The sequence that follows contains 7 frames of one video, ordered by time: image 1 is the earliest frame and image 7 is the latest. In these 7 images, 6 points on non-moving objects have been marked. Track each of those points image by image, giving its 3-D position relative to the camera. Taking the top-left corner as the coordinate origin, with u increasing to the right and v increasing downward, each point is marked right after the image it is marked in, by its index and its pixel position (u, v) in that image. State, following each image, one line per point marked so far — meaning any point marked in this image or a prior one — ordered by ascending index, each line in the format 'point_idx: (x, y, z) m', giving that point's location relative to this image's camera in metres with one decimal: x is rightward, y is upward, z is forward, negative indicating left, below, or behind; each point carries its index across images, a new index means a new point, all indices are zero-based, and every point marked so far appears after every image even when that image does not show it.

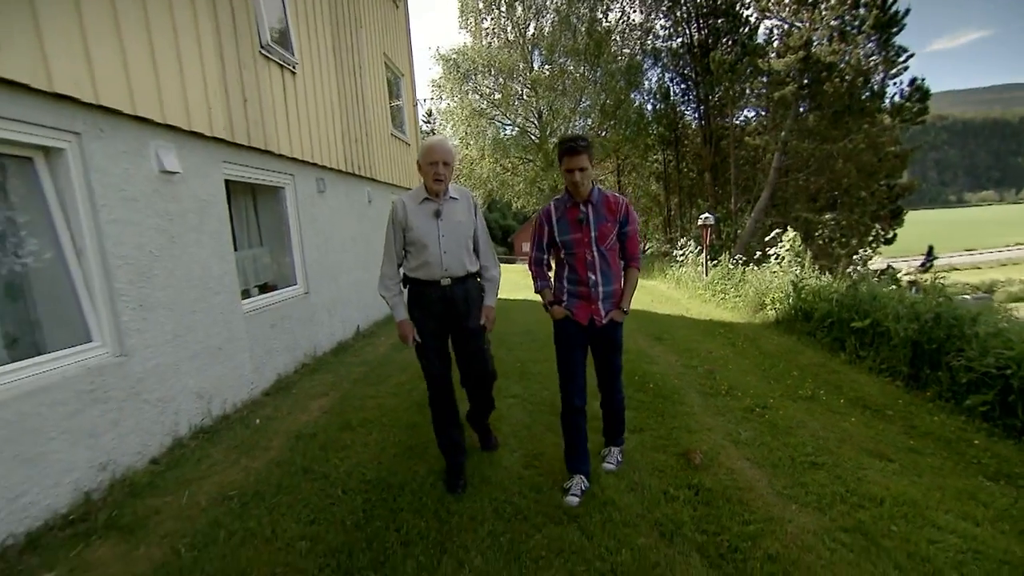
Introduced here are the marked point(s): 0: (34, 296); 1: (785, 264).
0: (-2.5, 0.0, +2.6) m
1: (+3.8, +0.3, +7.1) m
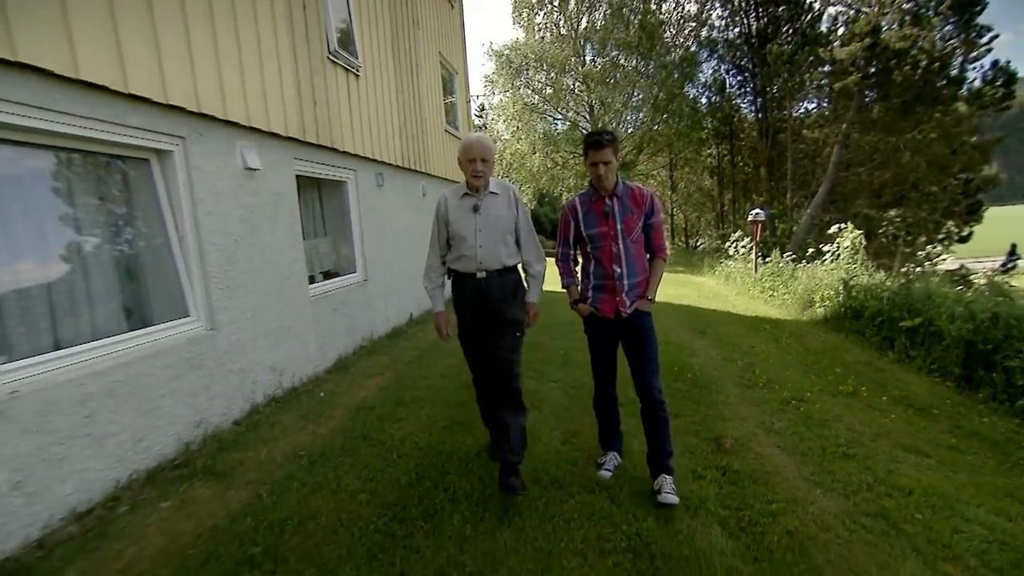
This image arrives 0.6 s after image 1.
0: (-2.3, +0.1, +3.0) m
1: (+4.5, +0.4, +6.9) m
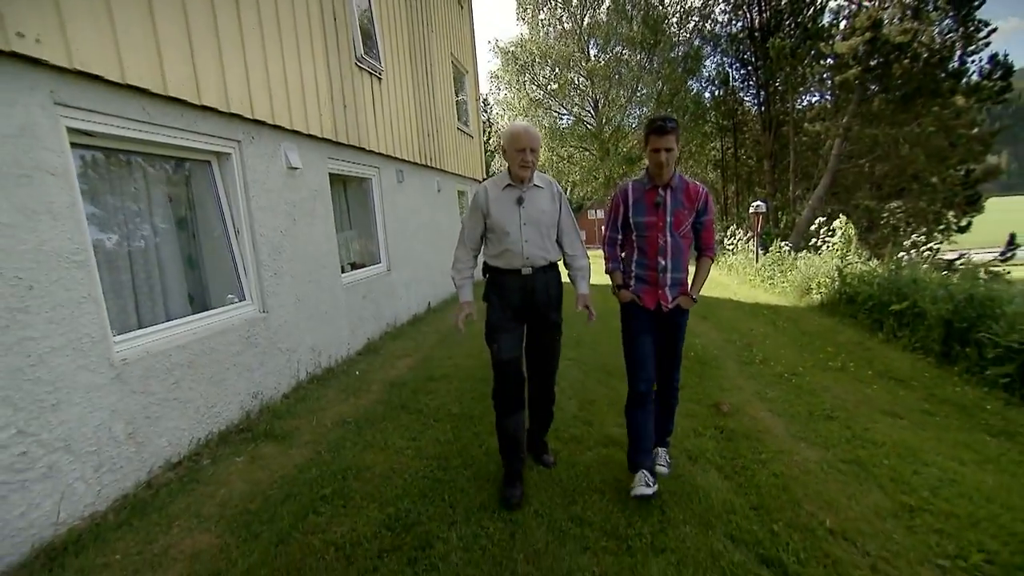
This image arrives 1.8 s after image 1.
0: (-2.1, +0.2, +3.4) m
1: (+4.7, +0.5, +7.2) m
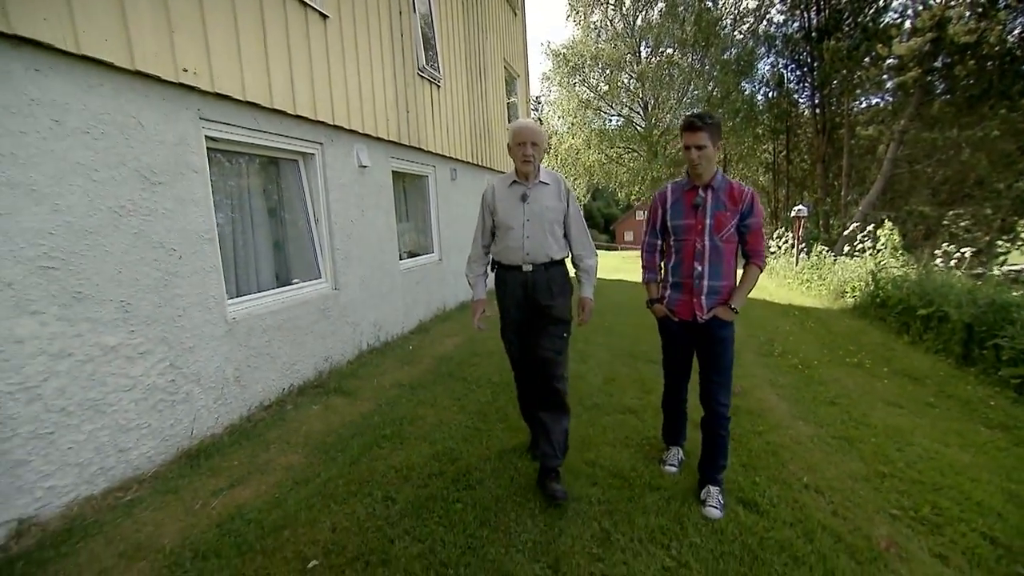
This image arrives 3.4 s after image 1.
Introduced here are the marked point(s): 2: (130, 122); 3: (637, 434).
0: (-1.8, +0.3, +4.1) m
1: (+5.3, +0.5, +7.3) m
2: (-1.9, +0.8, +2.6) m
3: (+0.8, -0.9, +3.0) m
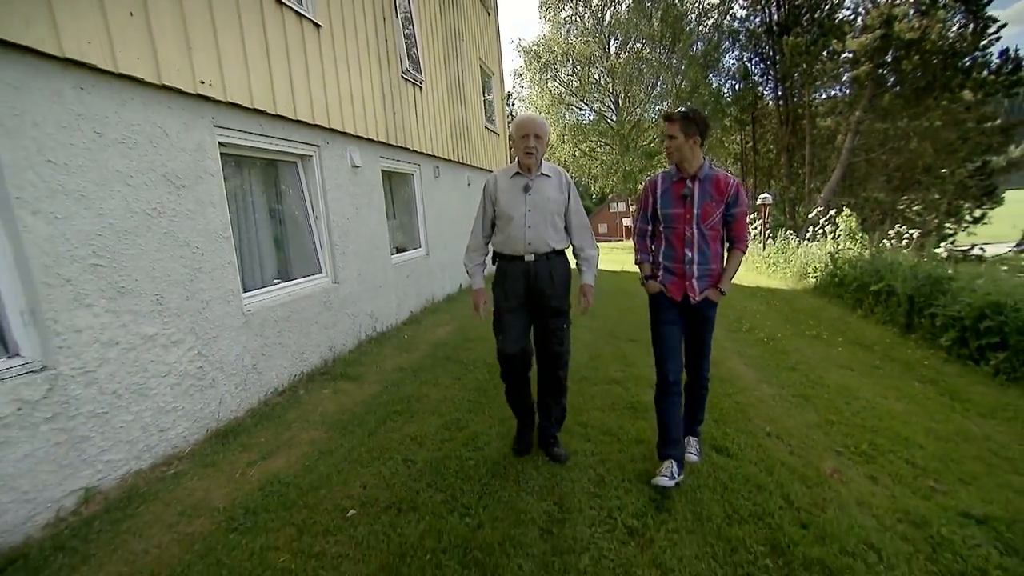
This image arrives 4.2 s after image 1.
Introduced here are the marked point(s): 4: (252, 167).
0: (-1.9, +0.4, +4.3) m
1: (+5.0, +0.8, +7.9) m
2: (-2.0, +0.9, +2.8) m
3: (+0.7, -0.8, +3.4) m
4: (-2.0, +0.9, +3.9) m
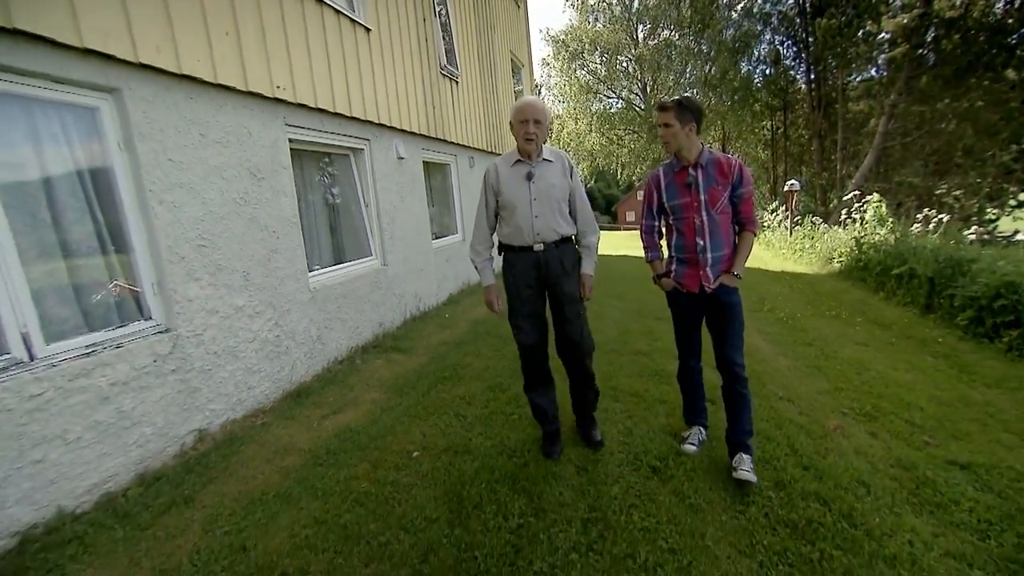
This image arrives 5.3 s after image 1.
0: (-1.6, +0.6, +4.8) m
1: (+5.5, +1.0, +7.9) m
2: (-1.7, +1.0, +3.2) m
3: (+1.0, -0.6, +3.7) m
4: (-1.7, +1.1, +4.3) m
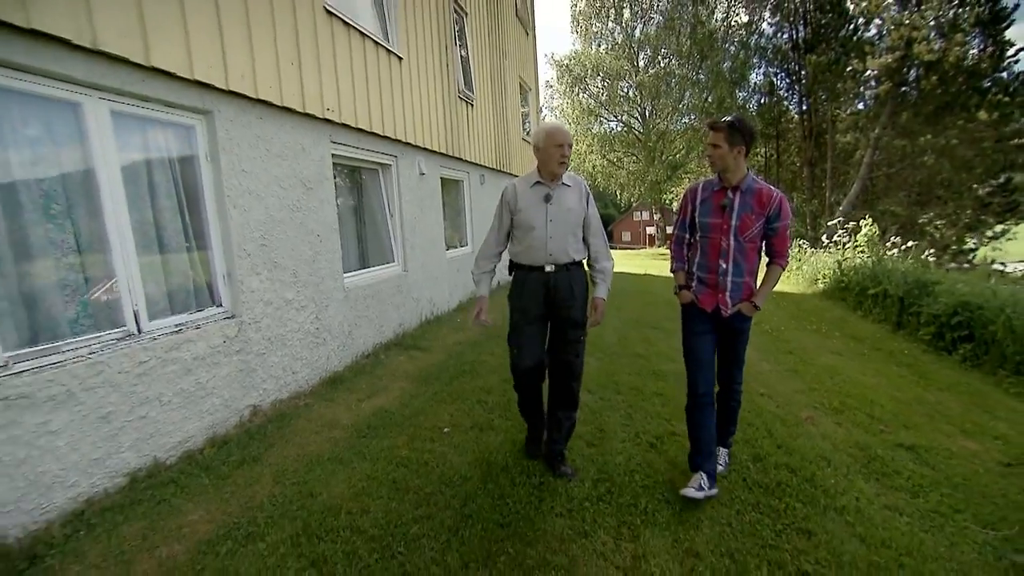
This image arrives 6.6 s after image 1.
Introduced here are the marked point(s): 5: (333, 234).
0: (-1.5, +0.5, +5.2) m
1: (+5.6, +0.7, +8.5) m
2: (-1.6, +1.0, +3.7) m
3: (+1.1, -0.7, +4.2) m
4: (-1.6, +1.1, +4.8) m
5: (-1.5, +0.5, +4.2) m
